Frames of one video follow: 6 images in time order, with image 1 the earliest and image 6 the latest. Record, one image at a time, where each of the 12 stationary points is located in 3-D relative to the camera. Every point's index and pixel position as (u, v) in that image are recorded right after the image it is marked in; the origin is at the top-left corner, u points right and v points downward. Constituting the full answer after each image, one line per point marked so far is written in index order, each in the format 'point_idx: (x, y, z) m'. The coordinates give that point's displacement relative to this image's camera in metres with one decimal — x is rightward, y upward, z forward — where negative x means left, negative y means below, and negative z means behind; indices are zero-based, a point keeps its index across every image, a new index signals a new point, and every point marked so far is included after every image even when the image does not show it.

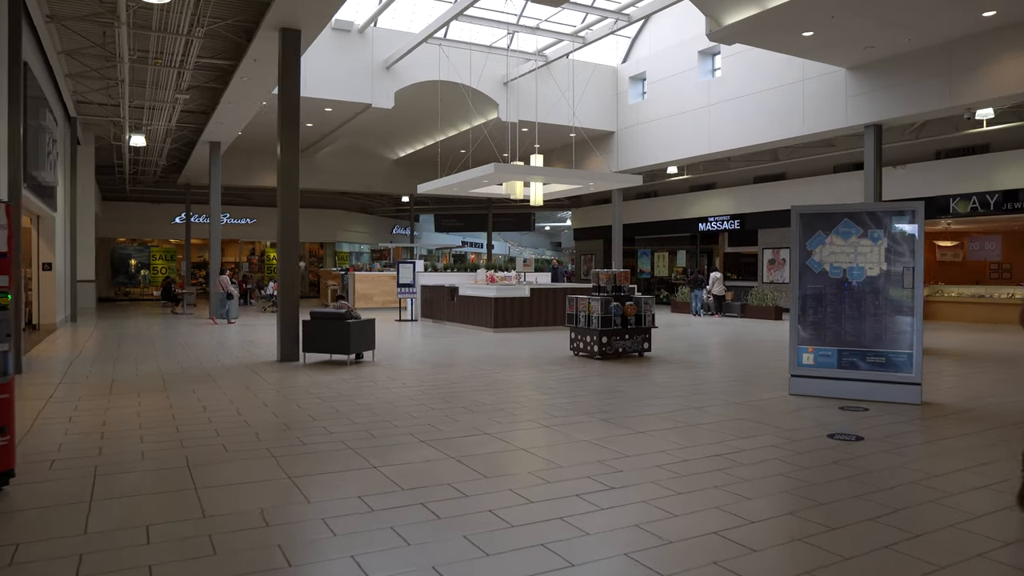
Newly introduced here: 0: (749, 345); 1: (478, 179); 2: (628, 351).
0: (+3.4, -0.8, +11.8) m
1: (-0.6, +1.9, +14.6) m
2: (+1.3, -0.7, +9.4) m
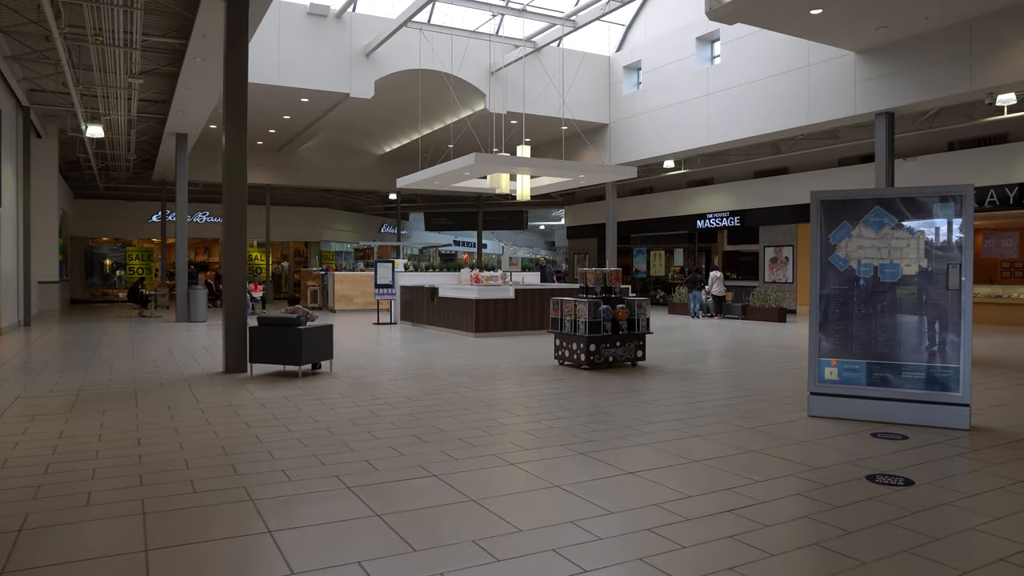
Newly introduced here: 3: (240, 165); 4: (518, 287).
0: (+3.2, -0.8, +10.7) m
1: (-0.9, +1.9, +13.5) m
2: (+1.1, -0.7, +8.4) m
3: (-2.8, +1.2, +8.3) m
4: (+0.1, 0.0, +13.0) m
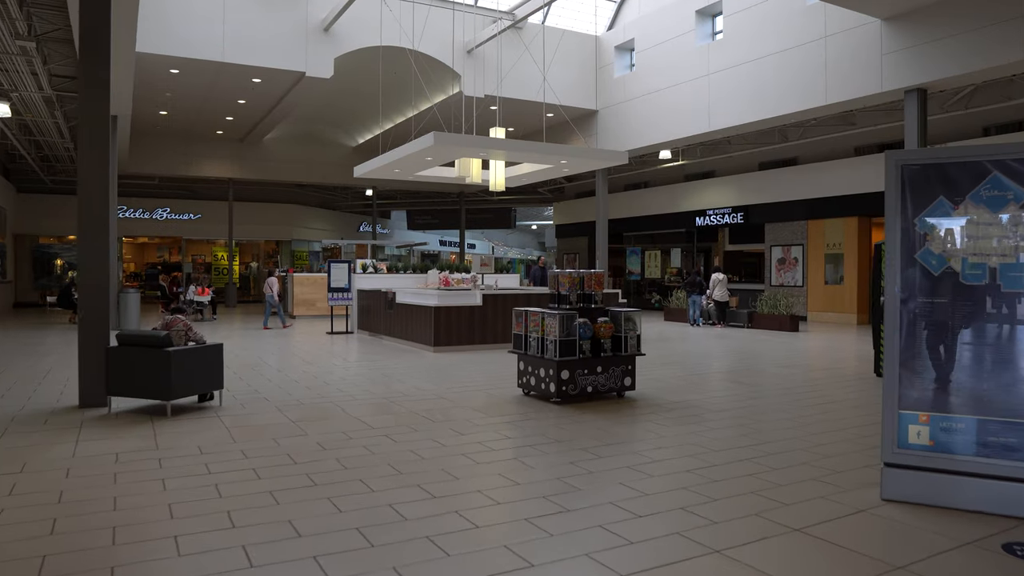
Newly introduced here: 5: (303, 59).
0: (+2.8, -0.9, +8.8) m
1: (-1.3, +1.9, +11.5) m
2: (+0.7, -0.8, +6.4) m
3: (-3.2, +1.2, +6.3) m
4: (-0.3, 0.0, +11.0) m
5: (-3.7, +4.1, +14.8) m
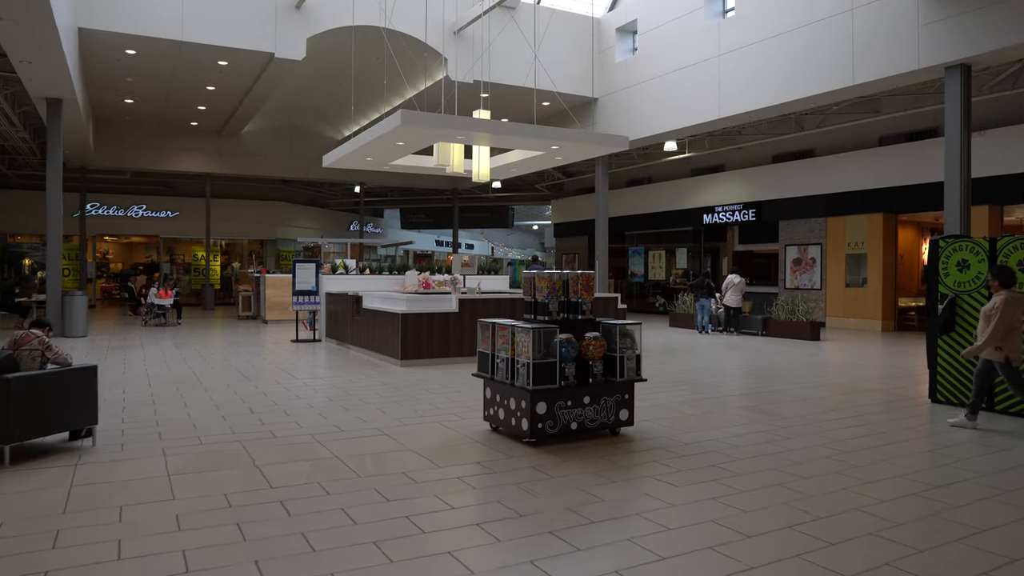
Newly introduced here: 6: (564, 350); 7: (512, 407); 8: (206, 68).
0: (+2.5, -0.9, +7.3) m
1: (-1.5, +1.8, +10.1) m
2: (+0.4, -0.8, +4.9) m
3: (-3.4, +1.2, +4.8) m
4: (-0.5, -0.1, +9.6) m
5: (-3.9, +4.1, +13.4) m
6: (+0.3, -0.4, +4.8) m
7: (0.0, -0.7, +4.9) m
8: (-5.7, +4.1, +15.3) m
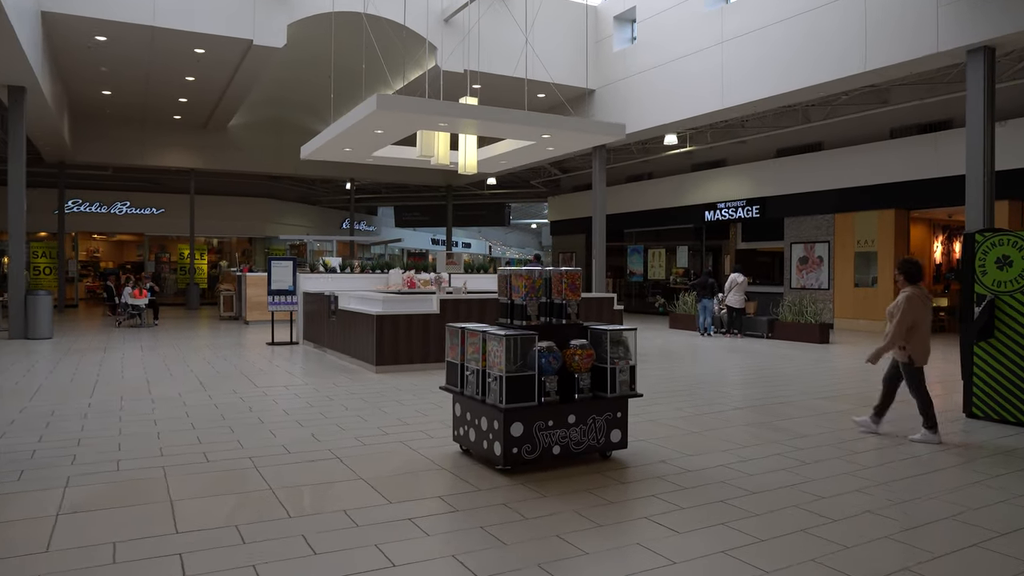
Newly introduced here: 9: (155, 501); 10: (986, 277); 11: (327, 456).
0: (+2.4, -0.9, +6.5) m
1: (-1.7, +1.8, +9.3) m
2: (+0.3, -0.8, +4.2) m
3: (-3.5, +1.2, +4.1) m
4: (-0.7, -0.1, +8.8) m
5: (-4.1, +4.1, +12.6) m
6: (+0.2, -0.4, +4.1) m
7: (-0.1, -0.7, +4.1) m
8: (-5.8, +4.1, +14.6) m
9: (-1.6, -0.9, +3.6) m
10: (+3.2, +0.1, +5.6) m
11: (-1.0, -0.9, +4.6) m
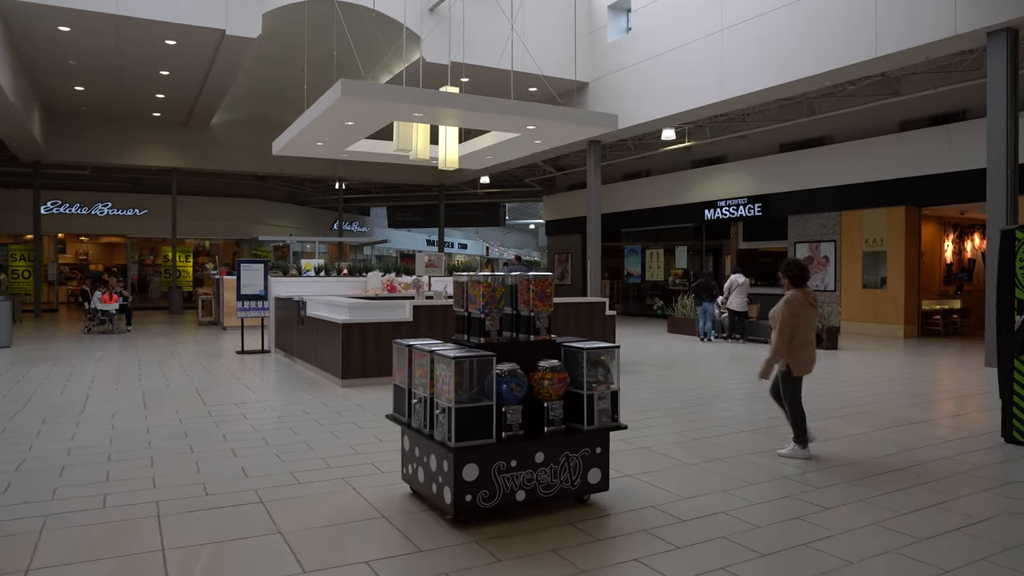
0: (+2.2, -1.0, +5.8) m
1: (-1.9, +1.8, +8.6) m
2: (+0.1, -0.9, +3.4) m
3: (-3.7, +1.1, +3.4) m
4: (-0.9, -0.1, +8.1) m
5: (-4.3, +4.0, +11.9) m
6: (0.0, -0.4, +3.3) m
7: (-0.3, -0.7, +3.4) m
8: (-6.0, +4.0, +13.8) m
9: (-1.7, -1.0, +2.9) m
10: (+3.1, 0.0, +4.9) m
11: (-1.2, -1.0, +3.8) m
